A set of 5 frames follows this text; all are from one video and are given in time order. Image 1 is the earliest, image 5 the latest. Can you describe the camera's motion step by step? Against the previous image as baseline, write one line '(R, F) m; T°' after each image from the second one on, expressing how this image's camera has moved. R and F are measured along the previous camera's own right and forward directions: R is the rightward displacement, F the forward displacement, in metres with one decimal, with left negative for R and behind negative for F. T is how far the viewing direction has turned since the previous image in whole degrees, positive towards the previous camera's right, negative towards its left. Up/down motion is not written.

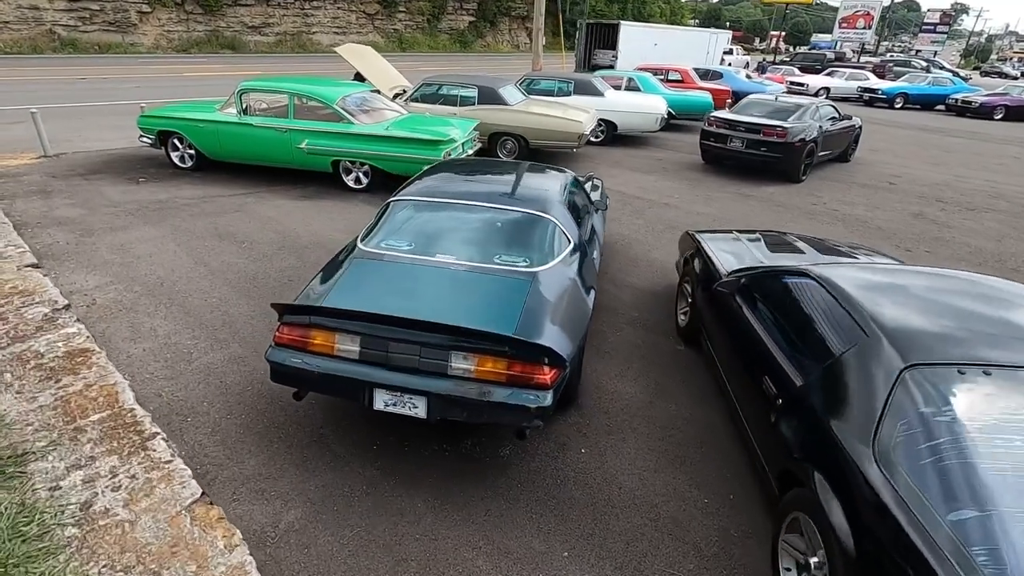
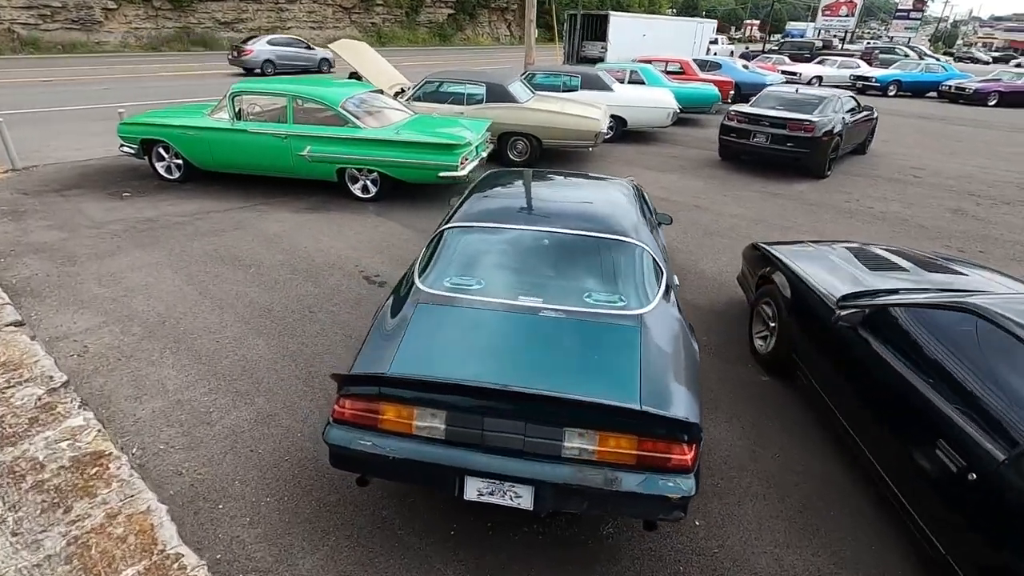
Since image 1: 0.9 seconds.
(-0.6, +0.6) m; +2°
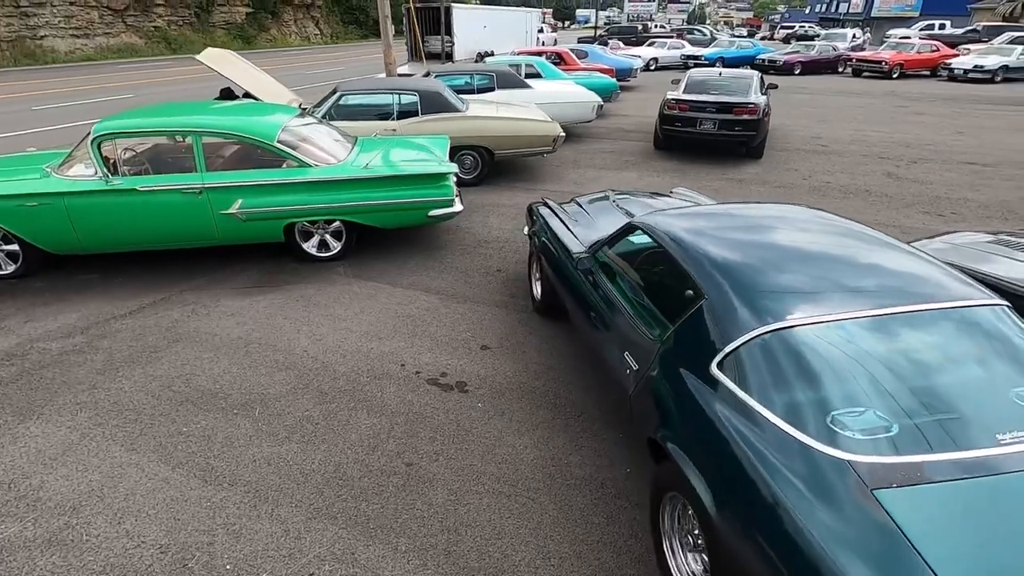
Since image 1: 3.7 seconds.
(-2.0, +1.6) m; +16°
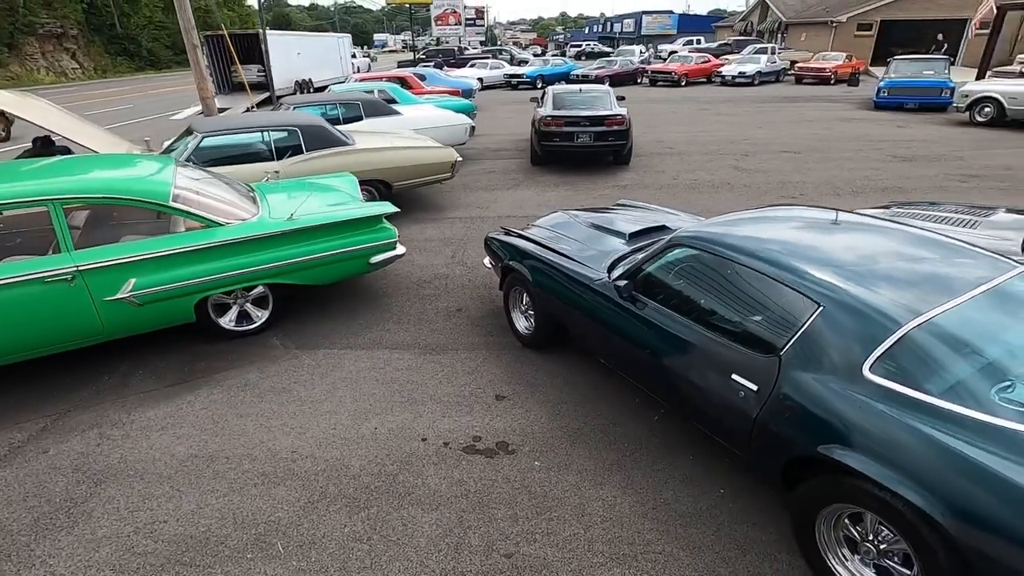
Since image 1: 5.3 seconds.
(-1.2, +0.5) m; +17°
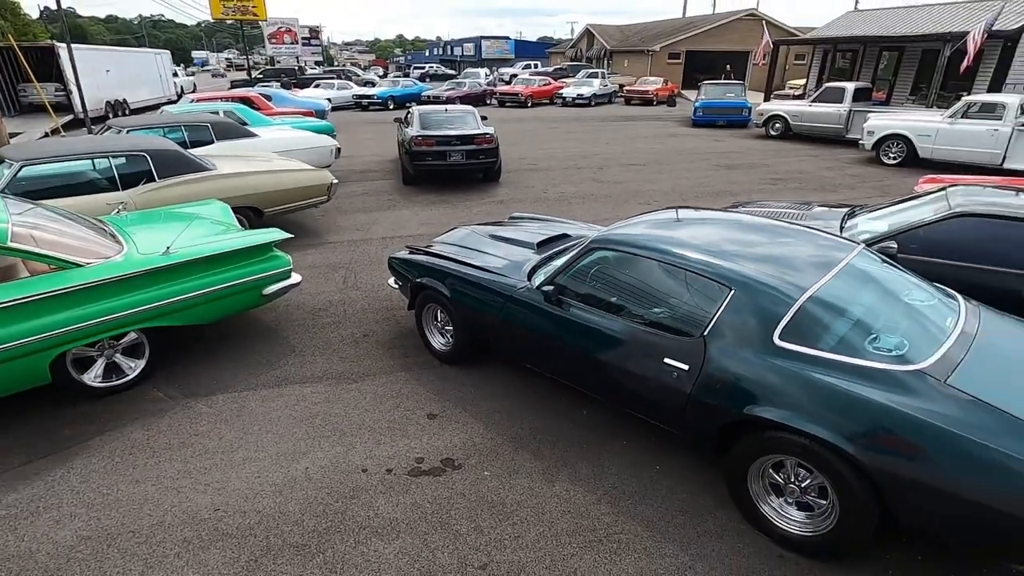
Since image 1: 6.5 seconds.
(-0.5, 0.0) m; +15°
